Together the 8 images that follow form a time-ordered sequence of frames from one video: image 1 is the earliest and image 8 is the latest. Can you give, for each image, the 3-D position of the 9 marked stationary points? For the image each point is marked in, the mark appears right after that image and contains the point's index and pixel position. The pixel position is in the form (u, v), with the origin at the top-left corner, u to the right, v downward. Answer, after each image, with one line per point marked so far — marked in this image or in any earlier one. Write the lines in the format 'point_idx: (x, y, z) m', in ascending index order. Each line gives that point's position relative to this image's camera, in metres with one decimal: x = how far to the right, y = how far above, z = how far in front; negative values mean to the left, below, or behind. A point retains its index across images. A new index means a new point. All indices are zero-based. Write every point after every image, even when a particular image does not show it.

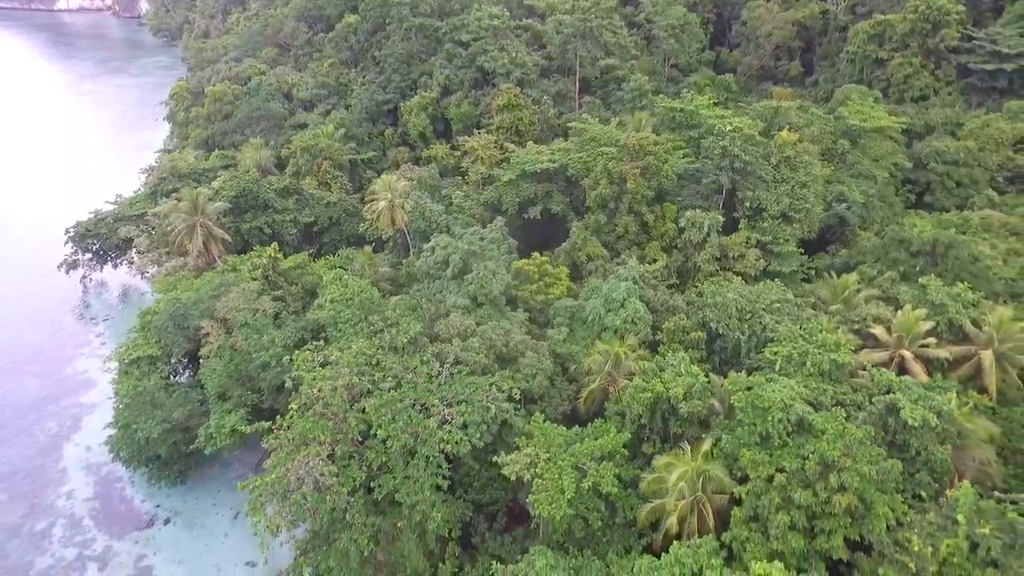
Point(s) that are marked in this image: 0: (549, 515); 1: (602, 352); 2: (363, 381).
0: (+0.7, -4.2, +14.3) m
1: (+2.1, -1.5, +17.6) m
2: (-3.3, -2.1, +17.3) m
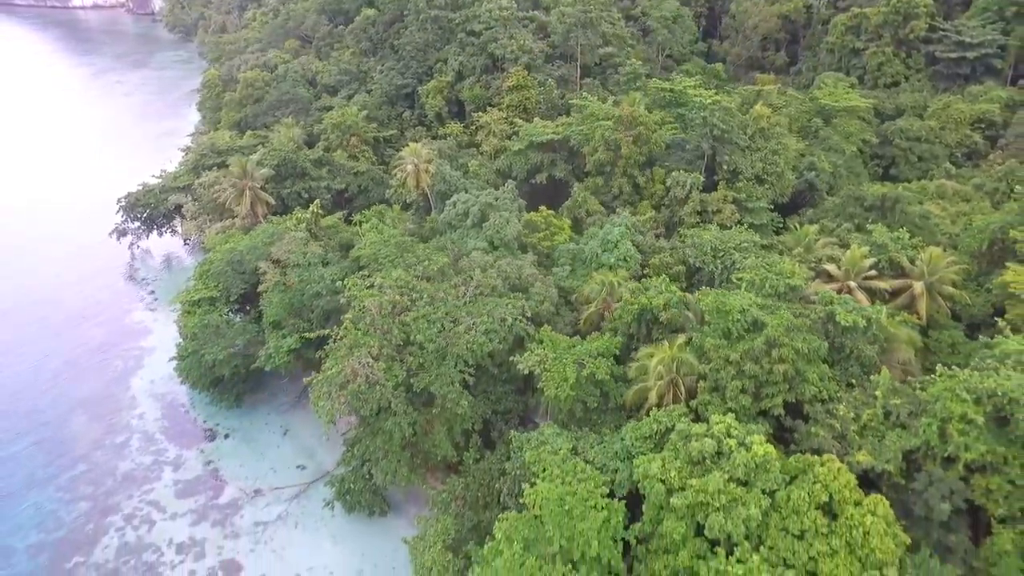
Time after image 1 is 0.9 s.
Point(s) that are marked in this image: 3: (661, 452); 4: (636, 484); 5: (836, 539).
0: (+1.1, -2.5, +18.0) m
1: (+2.5, +0.2, +21.3) m
2: (-3.0, -0.4, +21.0) m
3: (+3.1, -3.4, +15.8) m
4: (+2.5, -4.0, +15.7) m
5: (+5.8, -4.6, +13.9) m
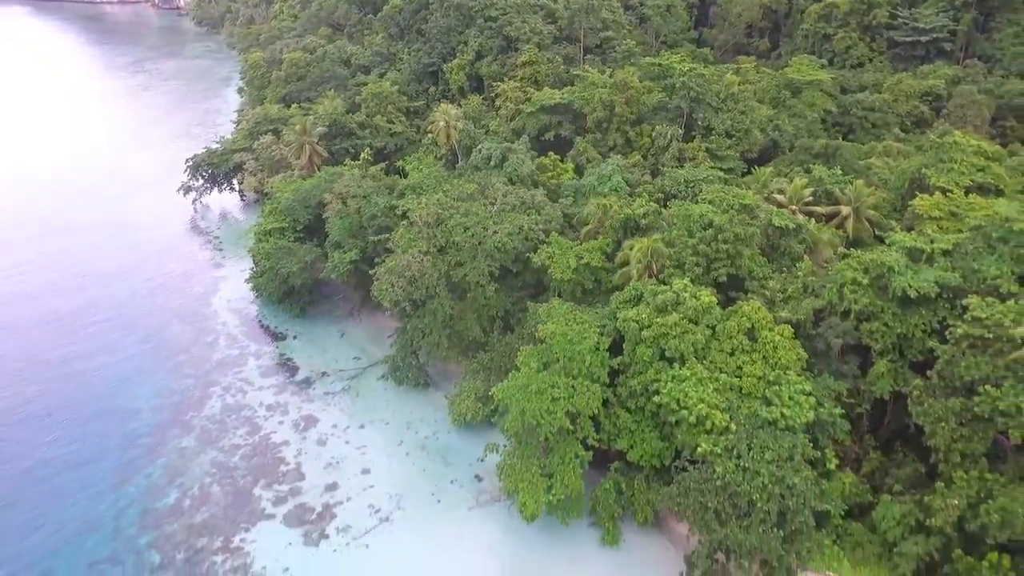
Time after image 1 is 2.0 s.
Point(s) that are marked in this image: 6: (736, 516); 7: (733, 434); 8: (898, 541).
0: (+1.6, +0.4, +24.1) m
1: (+3.0, +3.1, +27.3) m
2: (-2.4, +2.5, +27.1) m
3: (+3.6, -0.5, +21.9) m
4: (+3.0, -1.2, +21.7) m
5: (+6.3, -1.8, +19.9) m
6: (+5.3, -5.4, +18.1) m
7: (+5.4, -3.6, +18.7) m
8: (+9.3, -6.1, +18.5) m
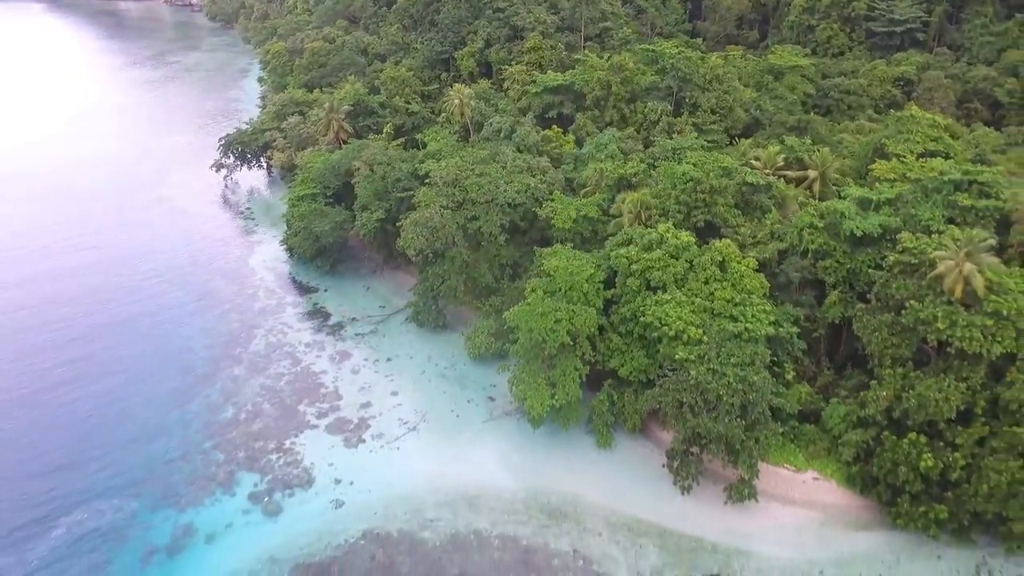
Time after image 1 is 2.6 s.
0: (+1.9, +2.3, +28.0) m
1: (+3.3, +5.0, +31.2) m
2: (-2.1, +4.4, +31.0) m
3: (+3.9, +1.4, +25.8) m
4: (+3.3, +0.7, +25.6) m
5: (+6.6, +0.1, +23.8) m
6: (+5.6, -3.5, +22.0) m
7: (+5.7, -1.7, +22.6) m
8: (+9.6, -4.2, +22.4) m
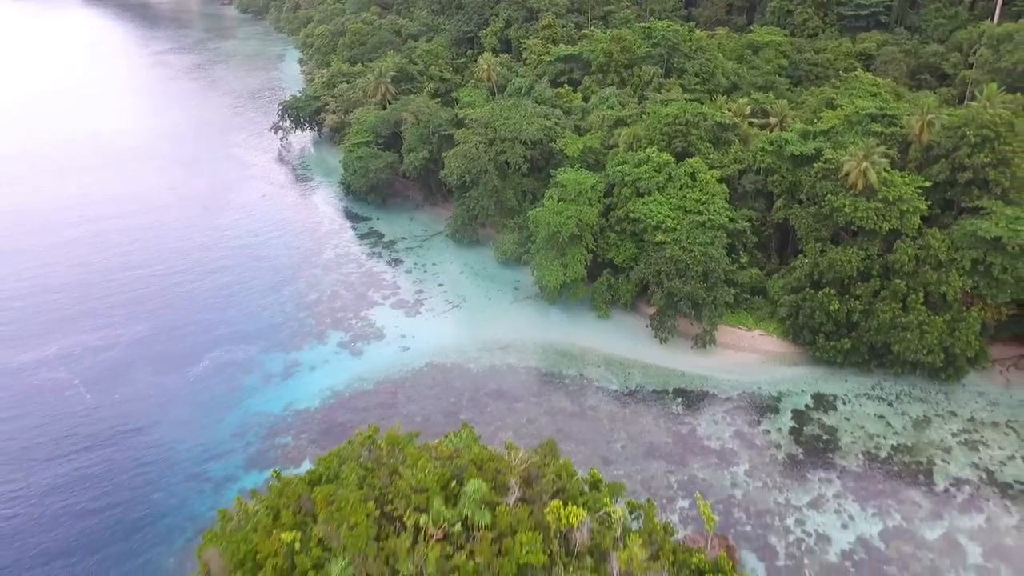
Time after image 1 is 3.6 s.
0: (+2.9, +6.3, +35.8) m
1: (+4.4, +8.9, +39.1) m
2: (-1.1, +8.4, +38.9) m
3: (+4.8, +5.3, +33.6) m
4: (+4.3, +4.7, +33.5) m
5: (+7.6, +4.1, +31.6) m
6: (+6.5, +0.4, +29.8) m
7: (+6.6, +2.3, +30.5) m
8: (+10.5, -0.3, +30.2) m
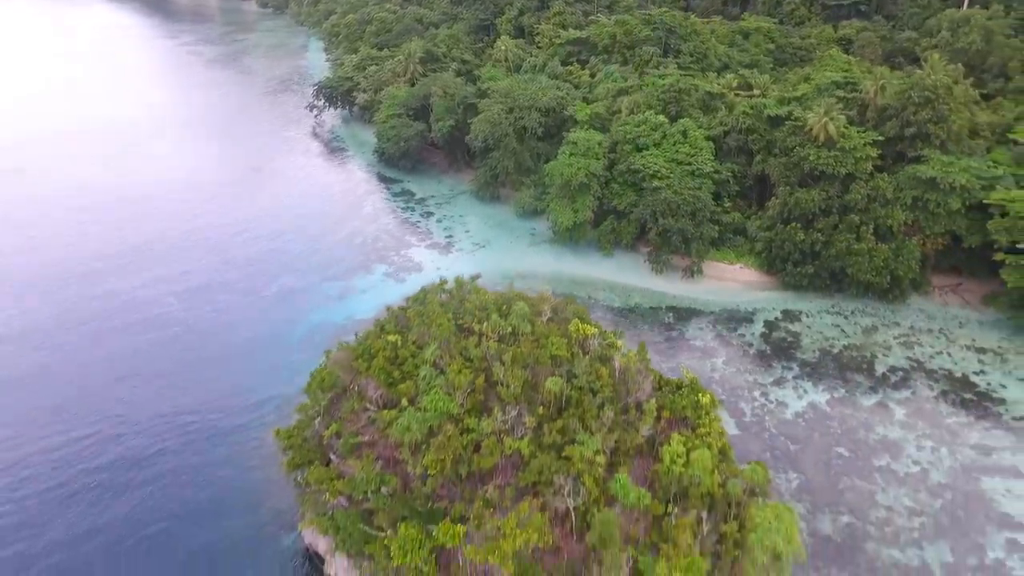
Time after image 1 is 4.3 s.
0: (+3.8, +9.2, +41.6) m
1: (+5.3, +11.8, +44.8) m
2: (-0.1, +11.4, +44.7) m
3: (+5.8, +8.2, +39.3) m
4: (+5.2, +7.6, +39.2) m
5: (+8.5, +7.0, +37.3) m
6: (+7.4, +3.3, +35.5) m
7: (+7.5, +5.1, +36.2) m
8: (+11.4, +2.6, +35.9) m
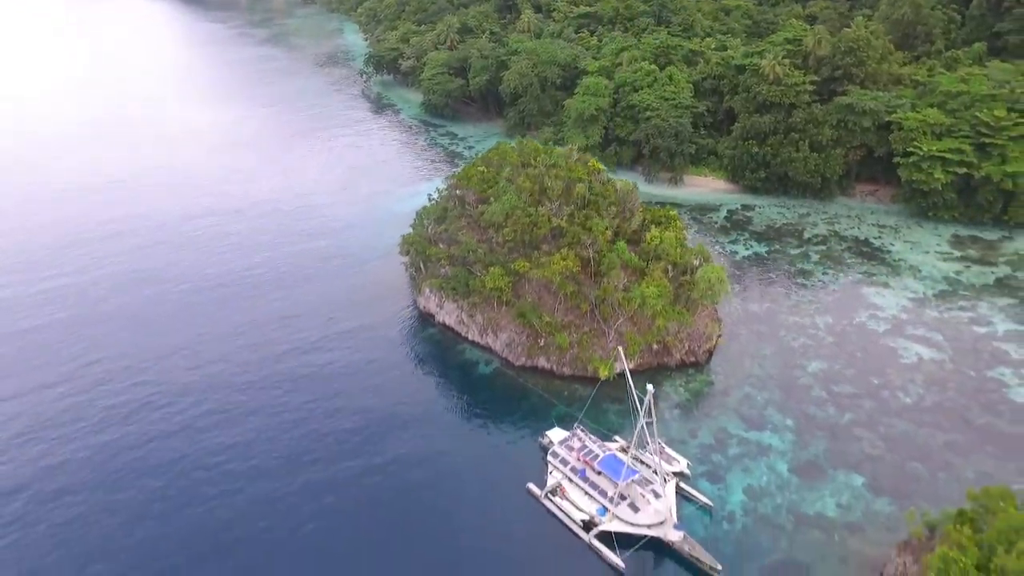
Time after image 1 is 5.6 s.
0: (+5.6, +15.1, +53.2) m
1: (+7.1, +17.8, +56.4) m
2: (+1.7, +17.3, +56.3) m
3: (+7.5, +14.1, +50.9) m
4: (+7.0, +13.5, +50.8) m
5: (+10.2, +12.9, +48.9) m
6: (+9.1, +9.3, +47.1) m
7: (+9.2, +11.1, +47.8) m
8: (+13.2, +8.5, +47.5) m
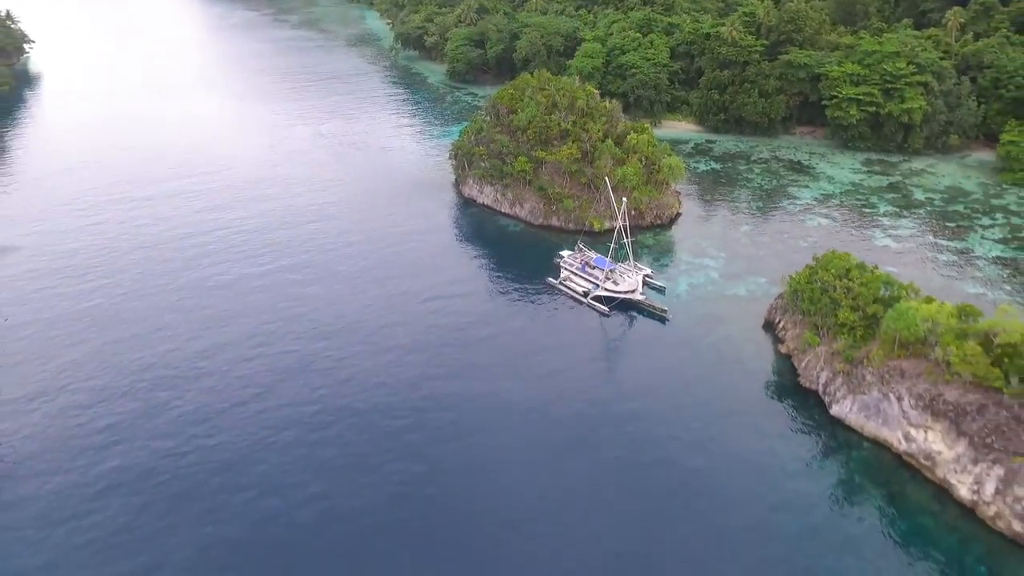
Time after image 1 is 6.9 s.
0: (+6.6, +21.3, +65.5) m
1: (+8.1, +24.0, +68.7) m
2: (+2.7, +23.5, +68.6) m
3: (+8.6, +20.3, +63.3) m
4: (+8.0, +19.7, +63.1) m
5: (+11.3, +19.1, +61.2) m
6: (+10.1, +15.5, +59.4) m
7: (+10.3, +17.3, +60.1) m
8: (+14.2, +14.7, +59.8) m
